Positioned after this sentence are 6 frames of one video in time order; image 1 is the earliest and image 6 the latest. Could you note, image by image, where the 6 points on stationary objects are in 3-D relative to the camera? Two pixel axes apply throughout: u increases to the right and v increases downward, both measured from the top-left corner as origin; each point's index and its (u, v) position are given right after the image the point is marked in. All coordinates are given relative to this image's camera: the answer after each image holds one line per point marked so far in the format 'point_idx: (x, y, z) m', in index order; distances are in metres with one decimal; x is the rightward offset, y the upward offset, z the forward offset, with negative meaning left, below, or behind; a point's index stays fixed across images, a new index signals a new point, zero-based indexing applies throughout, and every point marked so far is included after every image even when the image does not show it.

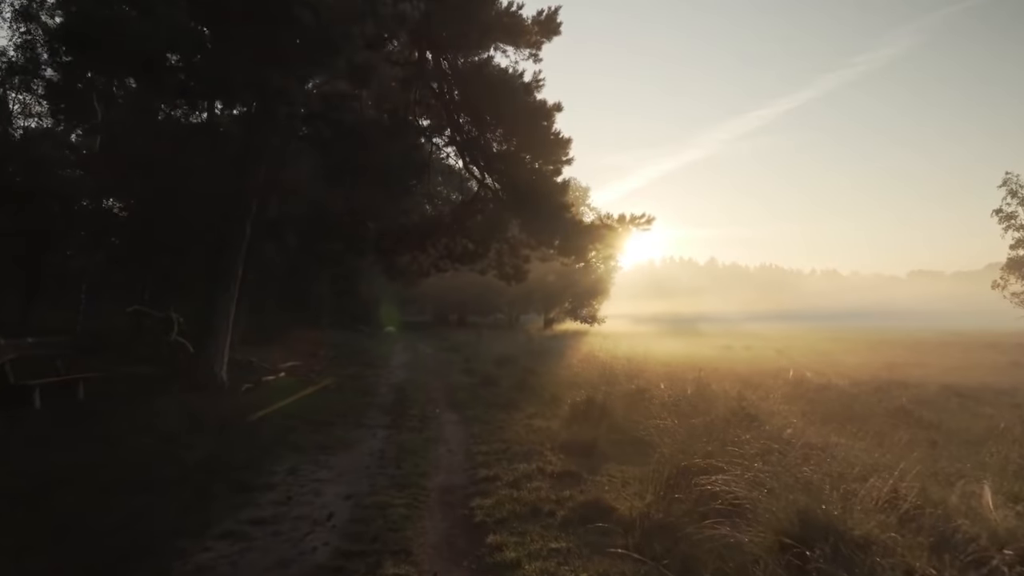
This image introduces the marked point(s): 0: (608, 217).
0: (+2.4, +1.8, +16.0) m
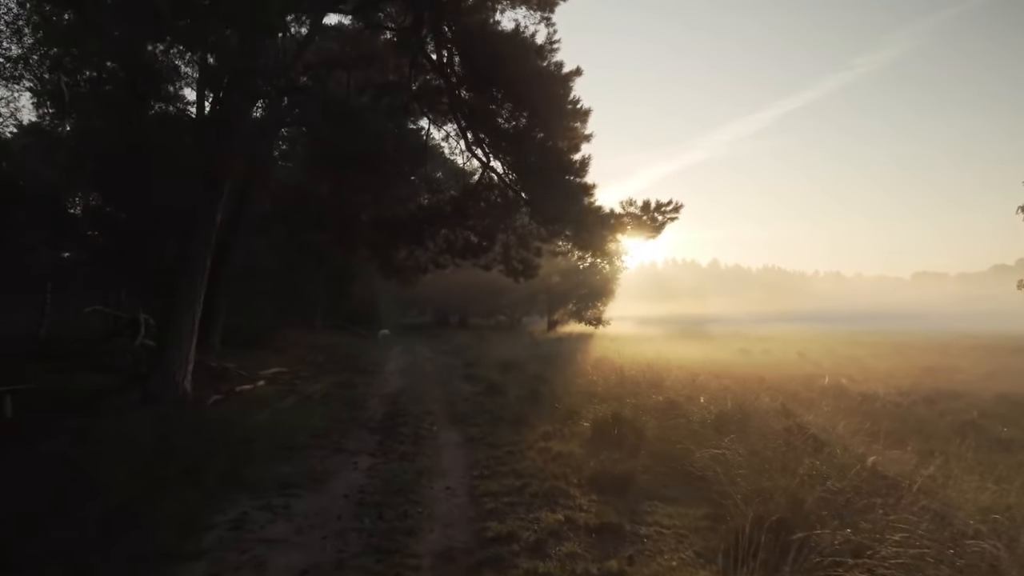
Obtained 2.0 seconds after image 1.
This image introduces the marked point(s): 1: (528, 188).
0: (+2.6, +1.8, +14.1) m
1: (+0.3, +2.1, +13.4) m
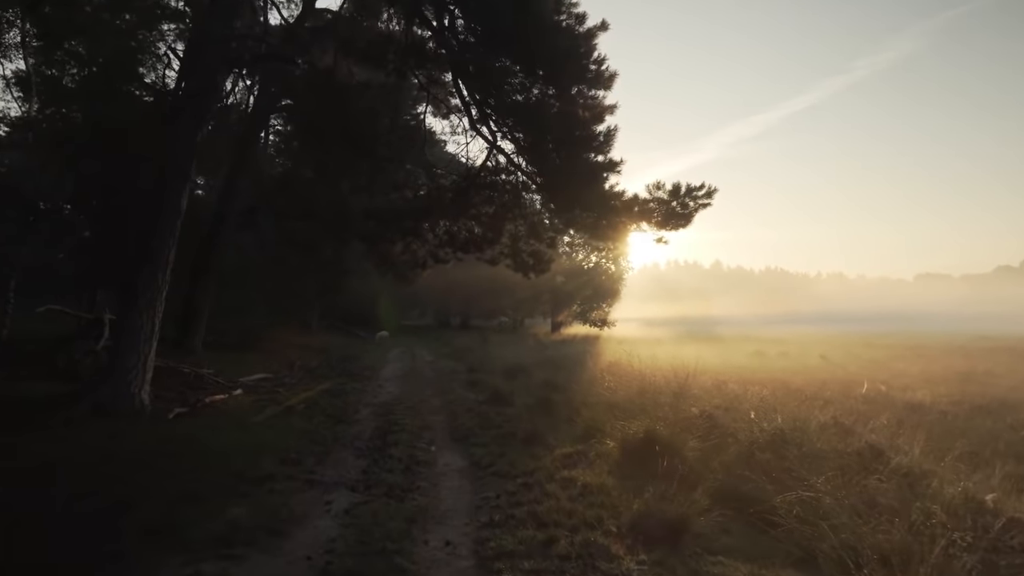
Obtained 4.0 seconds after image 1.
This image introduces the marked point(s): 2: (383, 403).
0: (+2.8, +1.9, +12.4) m
1: (+0.5, +2.1, +11.6) m
2: (-2.7, -2.4, +13.6) m
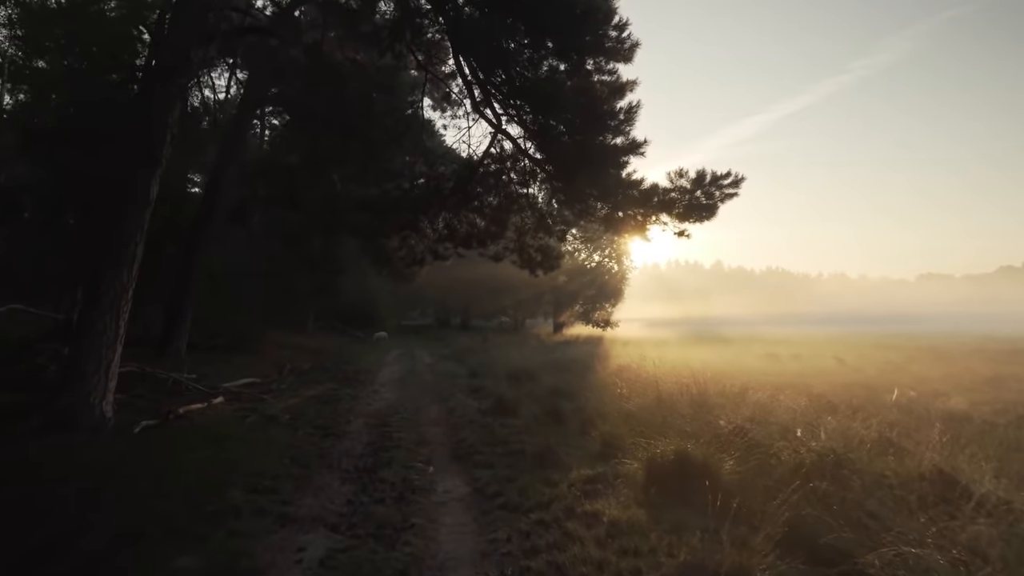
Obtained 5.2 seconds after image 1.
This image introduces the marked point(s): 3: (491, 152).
0: (+2.9, +1.9, +11.2) m
1: (+0.6, +2.2, +10.5) m
2: (-2.6, -2.4, +12.4) m
3: (-0.4, +2.5, +12.0) m
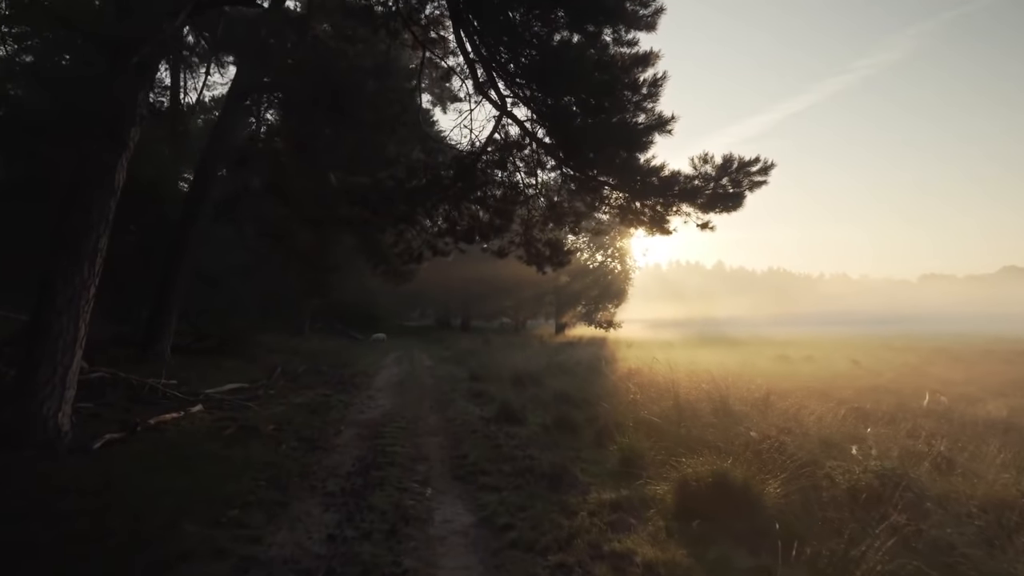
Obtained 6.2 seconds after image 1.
0: (+3.0, +2.0, +10.2) m
1: (+0.7, +2.2, +9.4) m
2: (-2.4, -2.3, +11.4) m
3: (-0.3, +2.5, +10.9) m
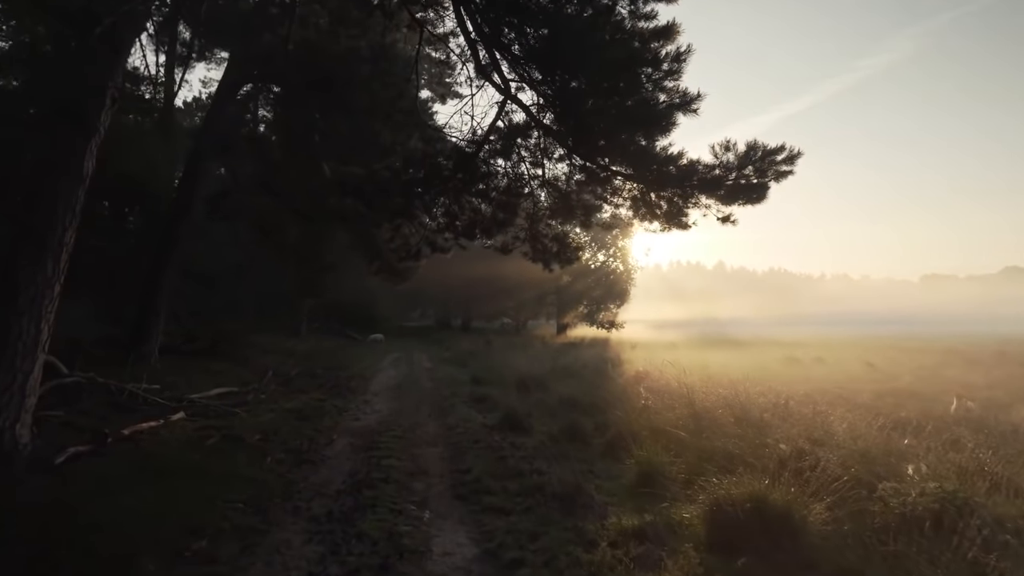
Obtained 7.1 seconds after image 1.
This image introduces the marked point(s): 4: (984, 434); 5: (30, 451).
0: (+3.1, +2.0, +9.4) m
1: (+0.8, +2.2, +8.7) m
2: (-2.4, -2.3, +10.6) m
3: (-0.2, +2.6, +10.1) m
4: (+7.5, -2.3, +10.3) m
5: (-5.7, -1.9, +7.7) m
